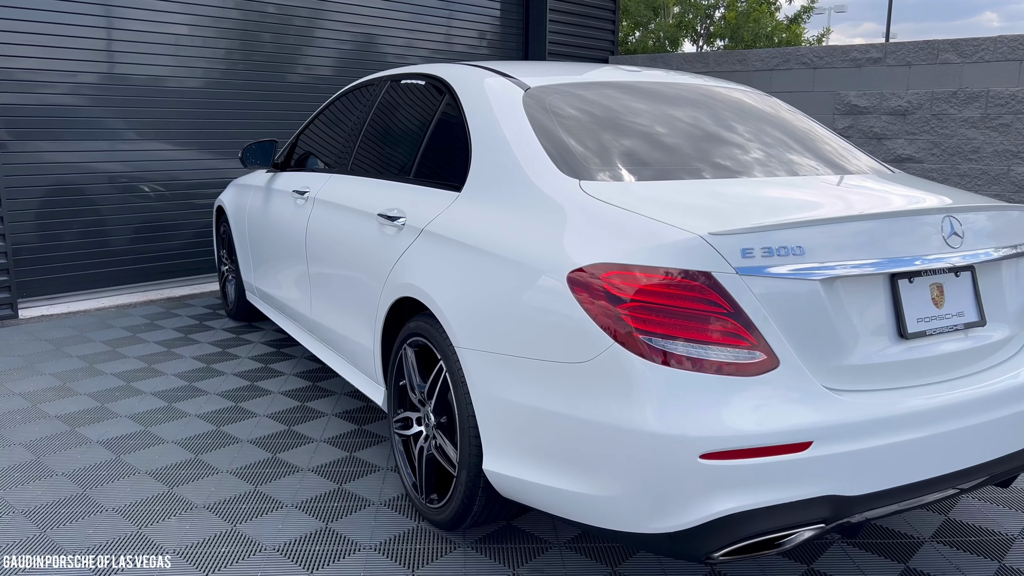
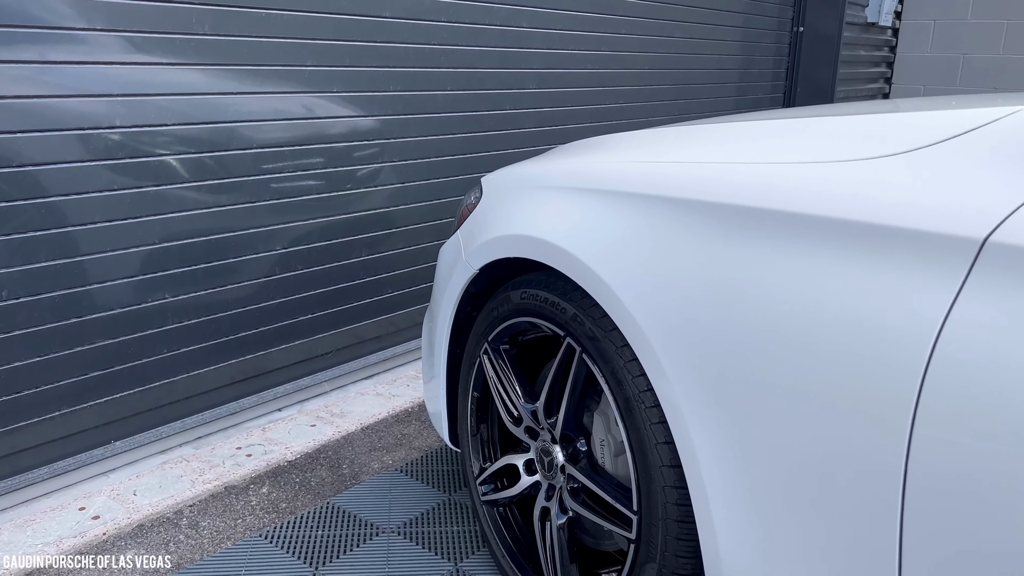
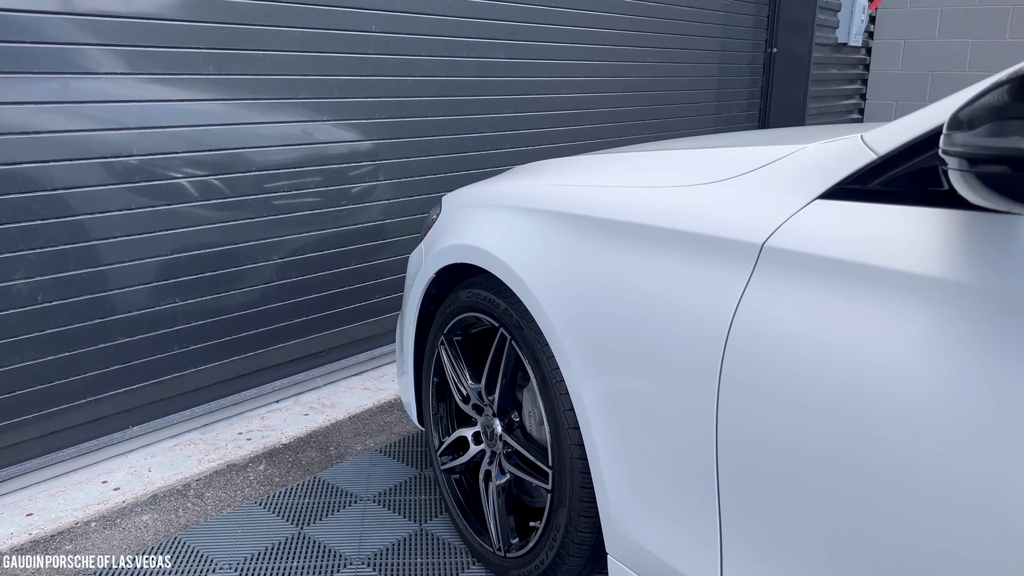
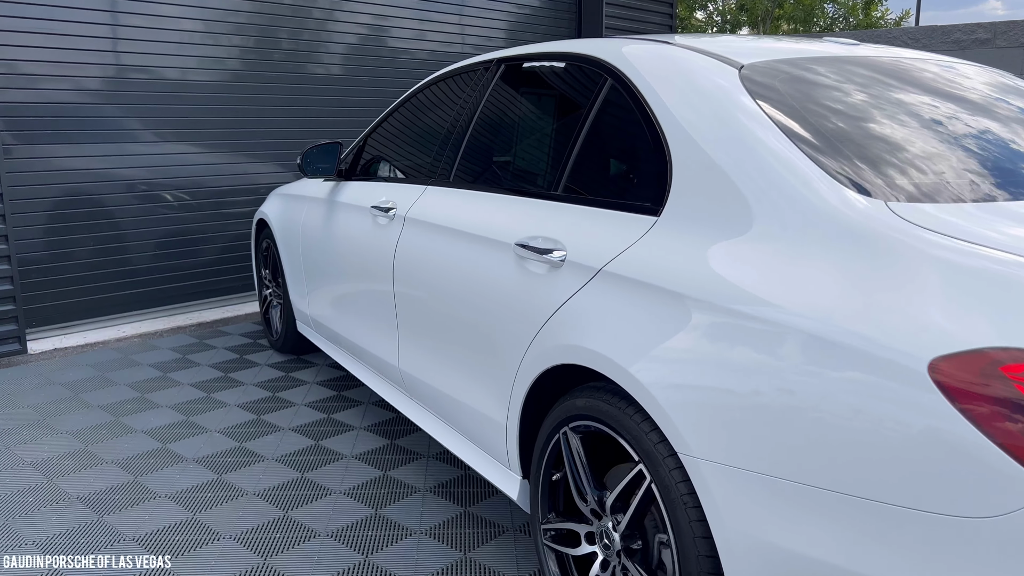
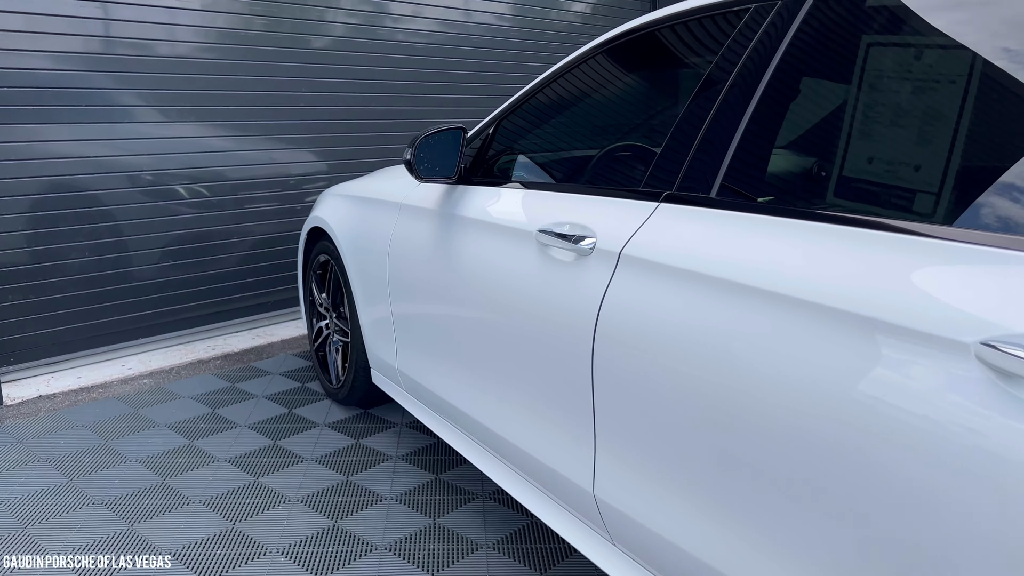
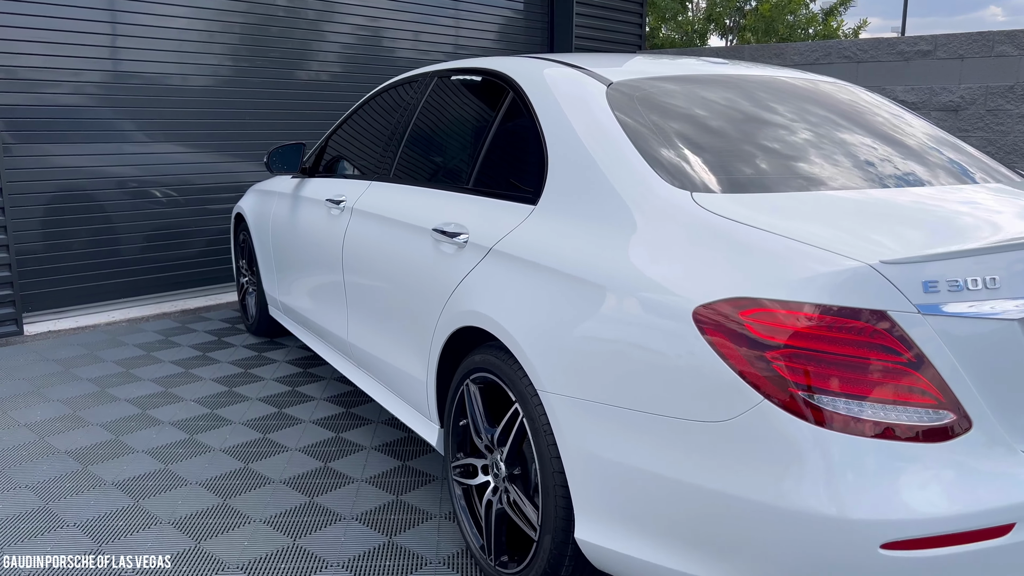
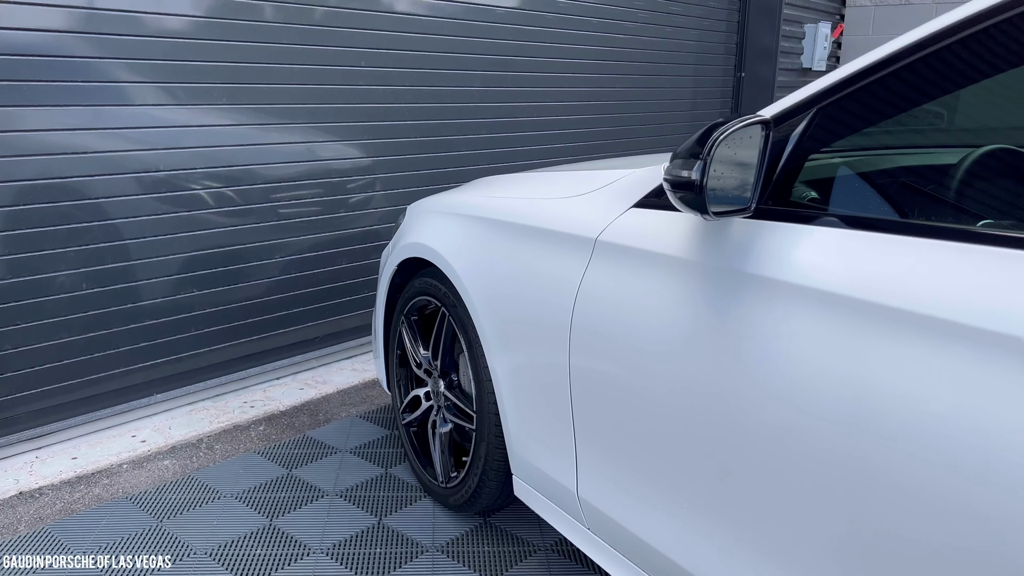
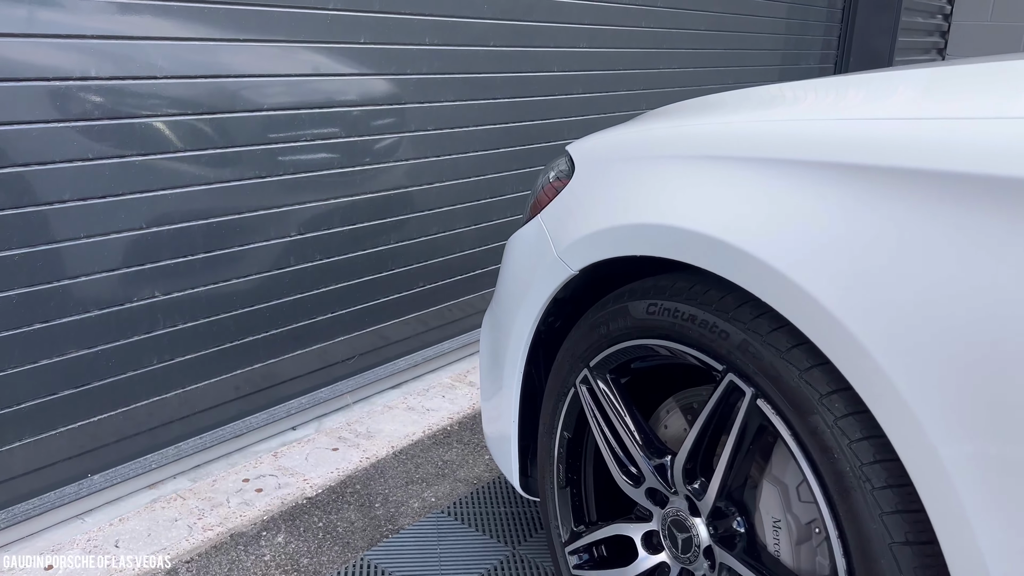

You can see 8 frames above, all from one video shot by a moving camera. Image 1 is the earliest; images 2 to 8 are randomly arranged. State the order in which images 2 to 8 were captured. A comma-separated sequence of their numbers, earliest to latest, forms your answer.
6, 4, 5, 7, 3, 2, 8
